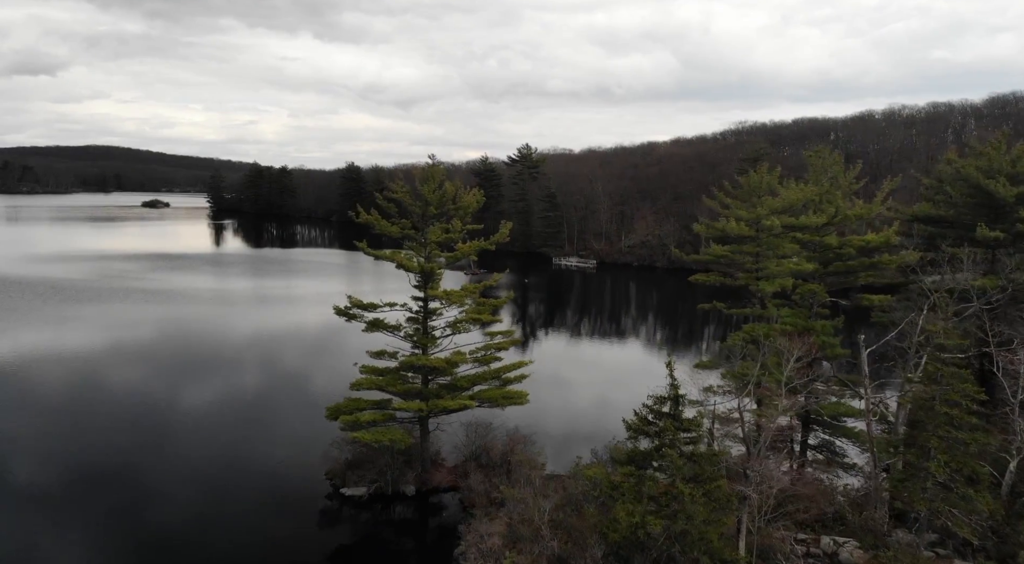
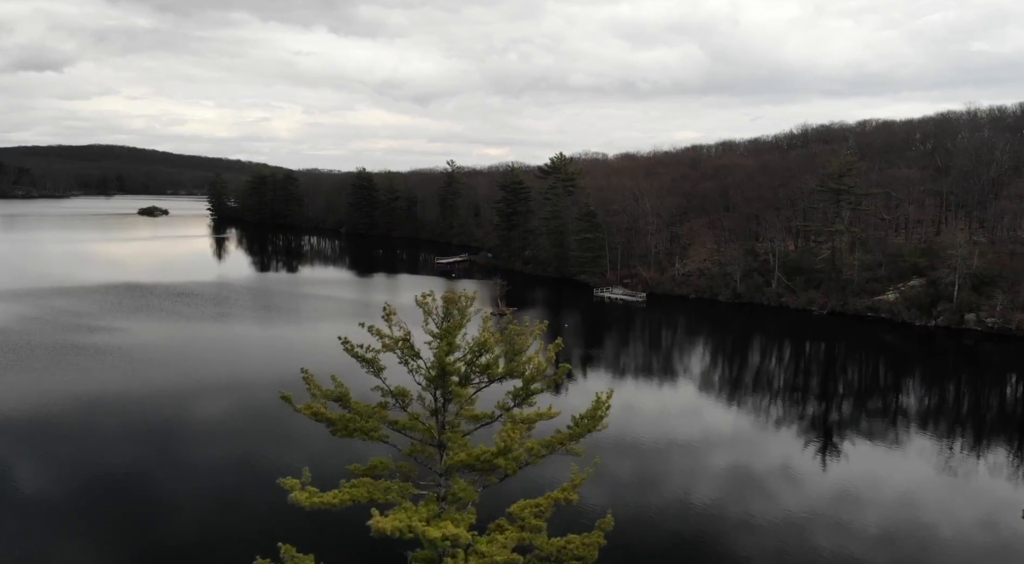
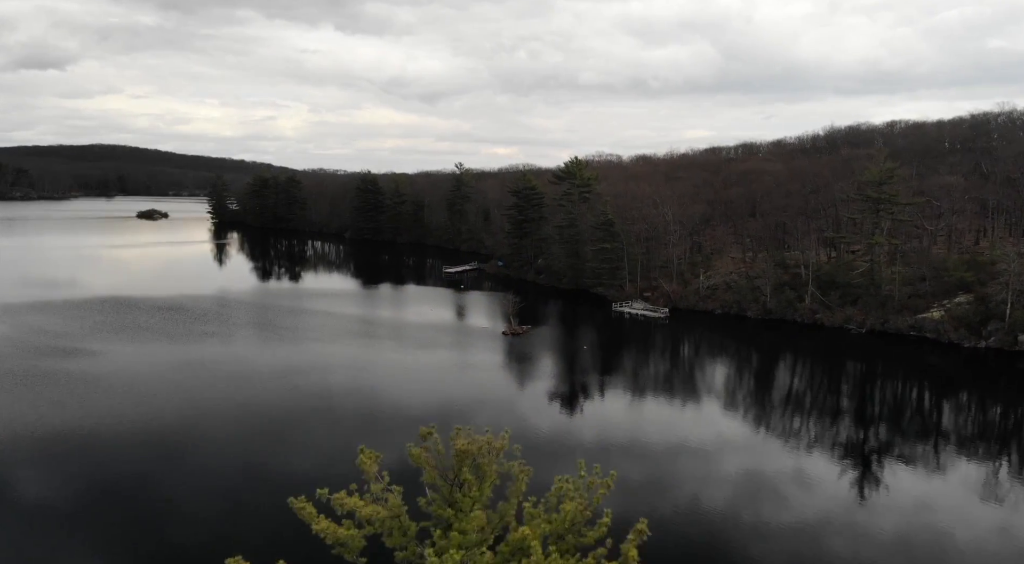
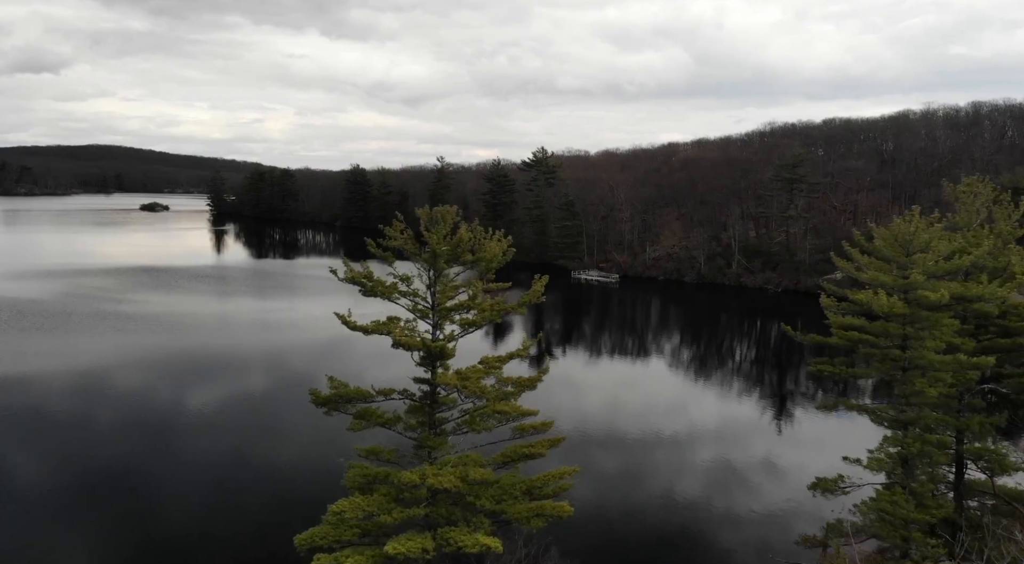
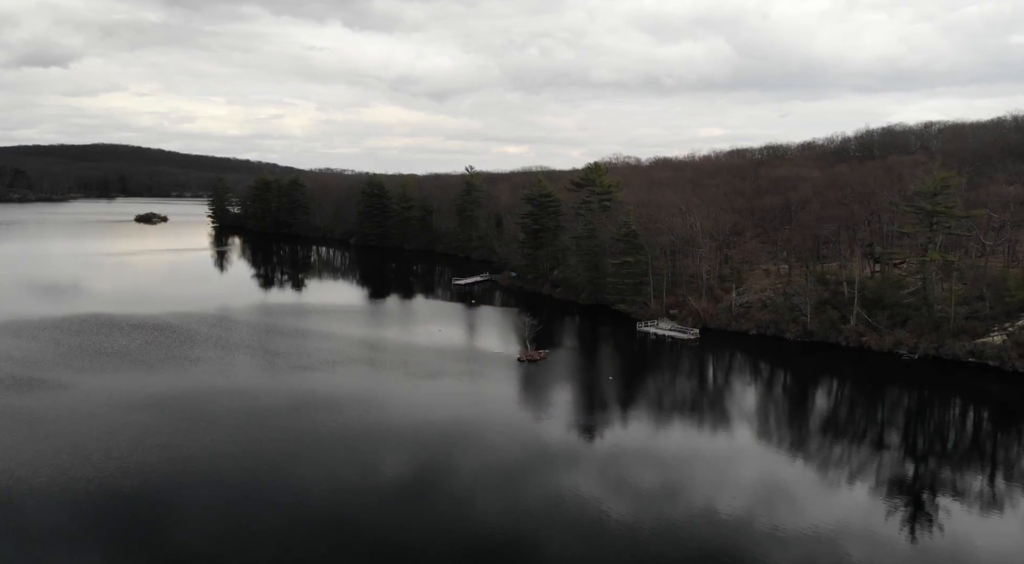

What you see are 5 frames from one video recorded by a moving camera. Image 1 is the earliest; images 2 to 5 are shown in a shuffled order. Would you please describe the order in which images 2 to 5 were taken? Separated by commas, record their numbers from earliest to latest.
4, 2, 3, 5
